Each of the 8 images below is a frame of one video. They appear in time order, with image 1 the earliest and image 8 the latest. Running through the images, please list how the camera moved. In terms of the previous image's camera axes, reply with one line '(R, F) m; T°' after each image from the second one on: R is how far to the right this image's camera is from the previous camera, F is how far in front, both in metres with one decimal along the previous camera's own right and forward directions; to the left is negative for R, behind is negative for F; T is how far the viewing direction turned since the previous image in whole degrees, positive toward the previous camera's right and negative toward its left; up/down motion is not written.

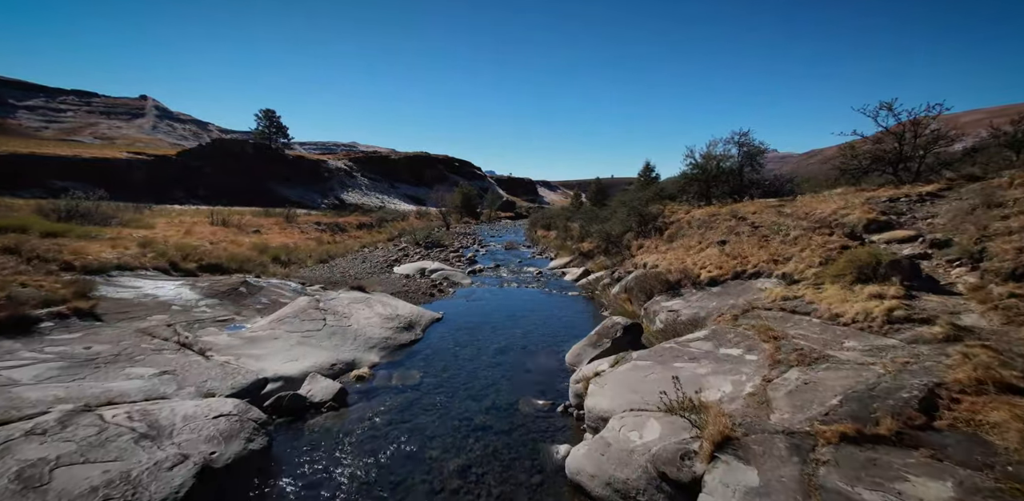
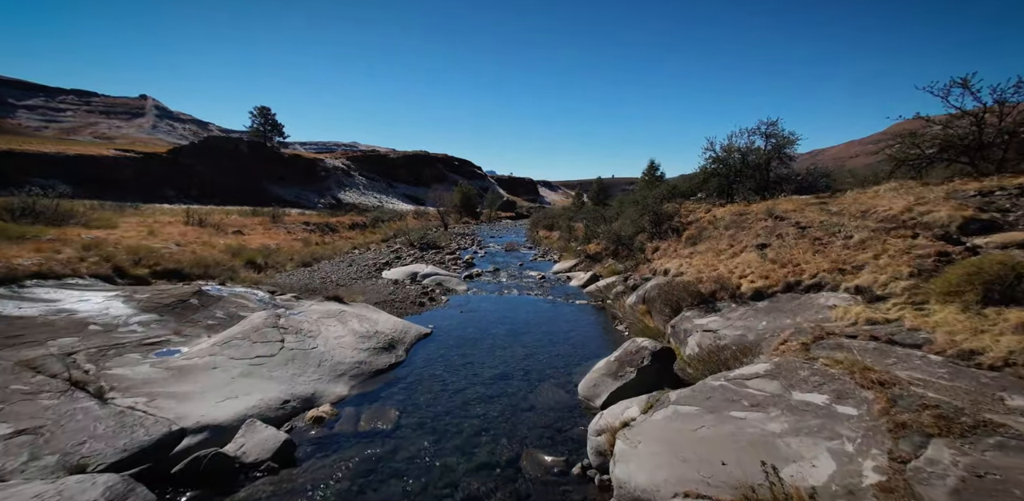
(0.0, +2.1) m; 0°
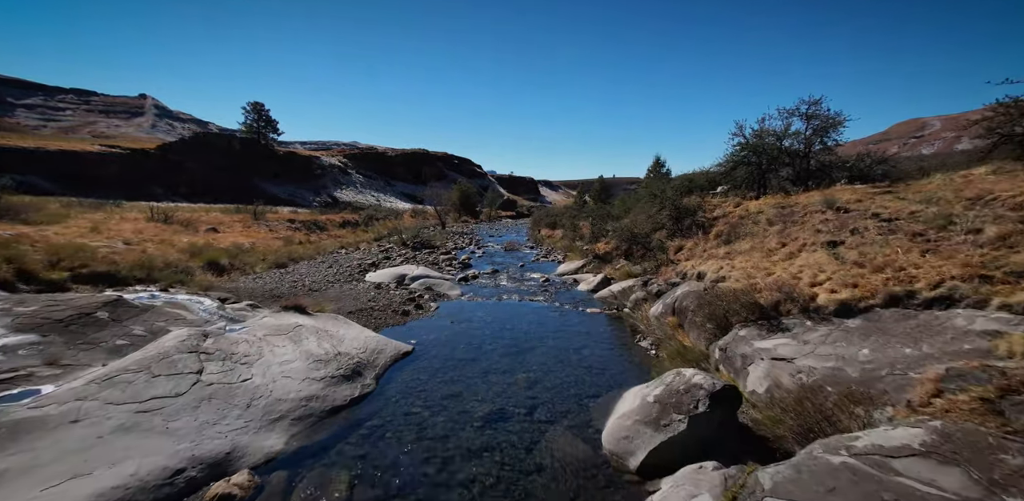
(0.0, +2.5) m; 0°
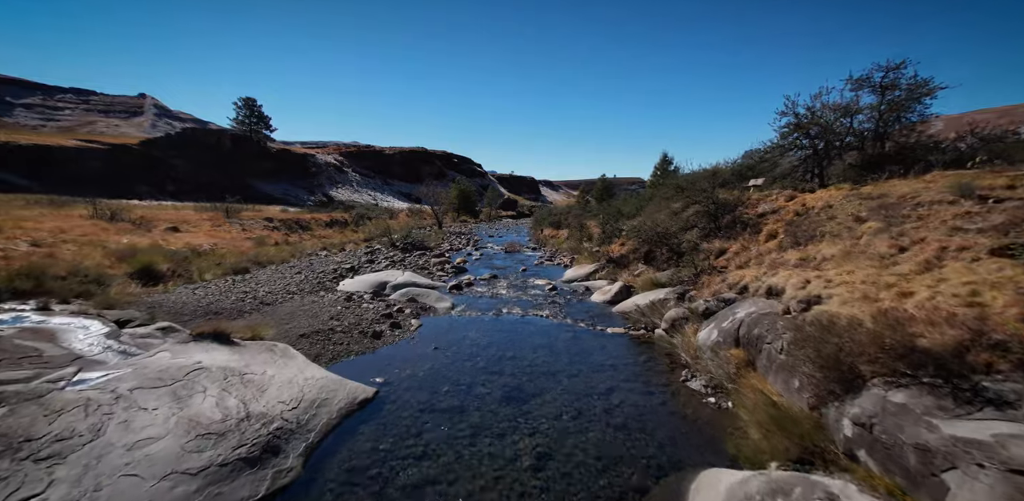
(0.0, +3.2) m; 0°
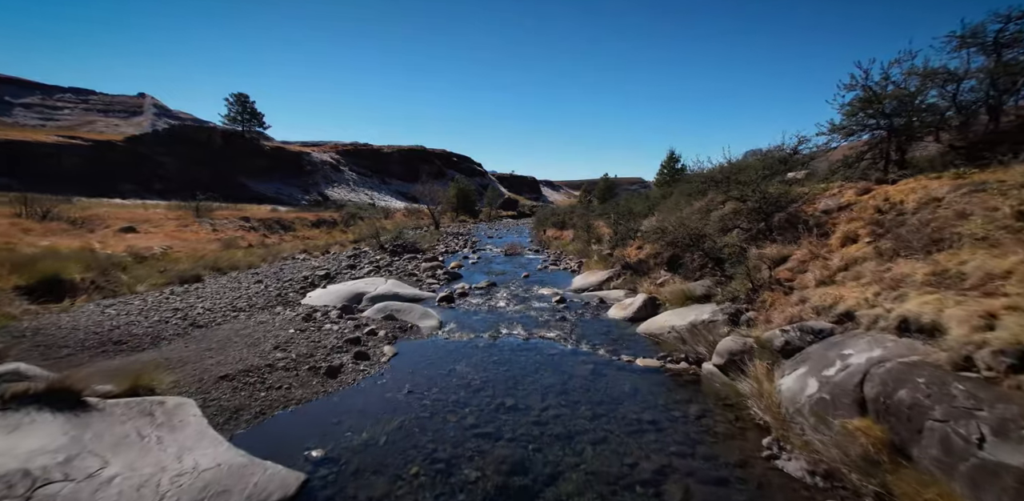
(0.0, +2.9) m; 0°
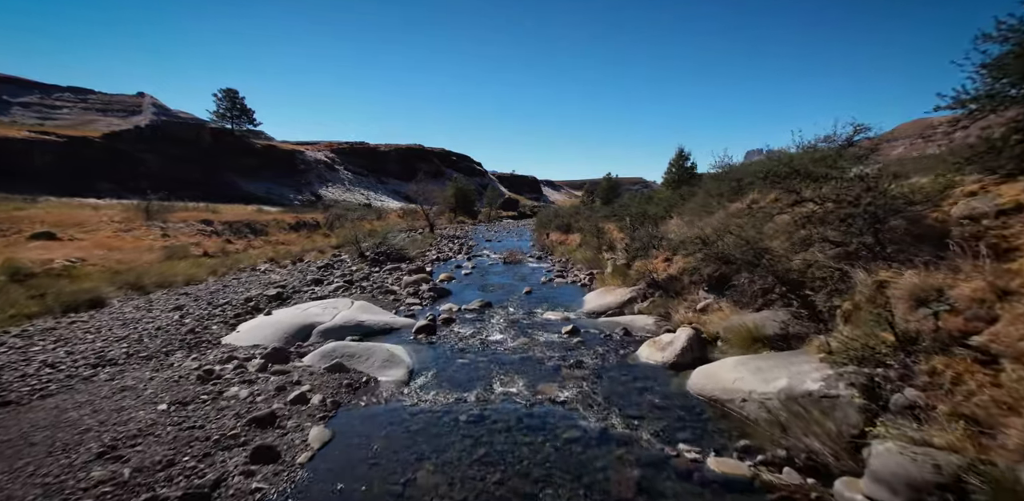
(+0.1, +3.8) m; 0°
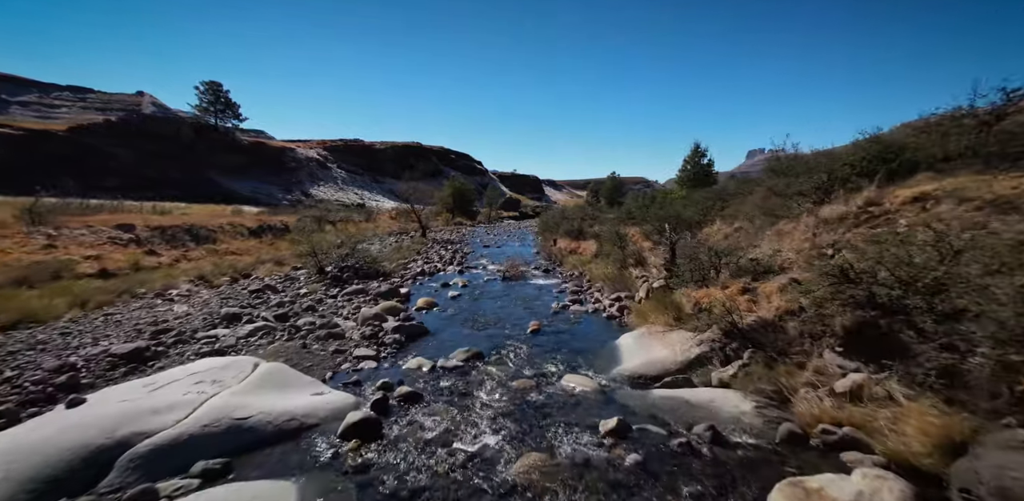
(0.0, +5.8) m; 0°
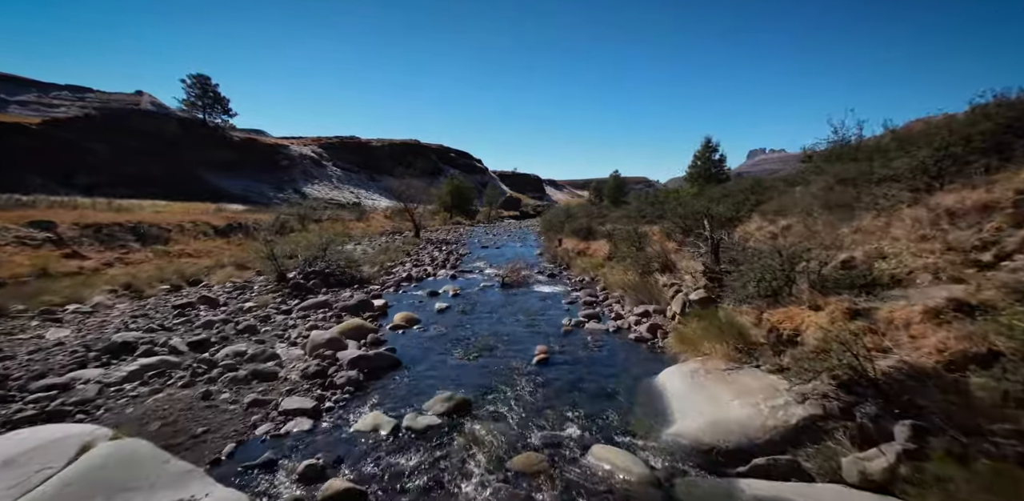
(0.0, +3.8) m; 0°
